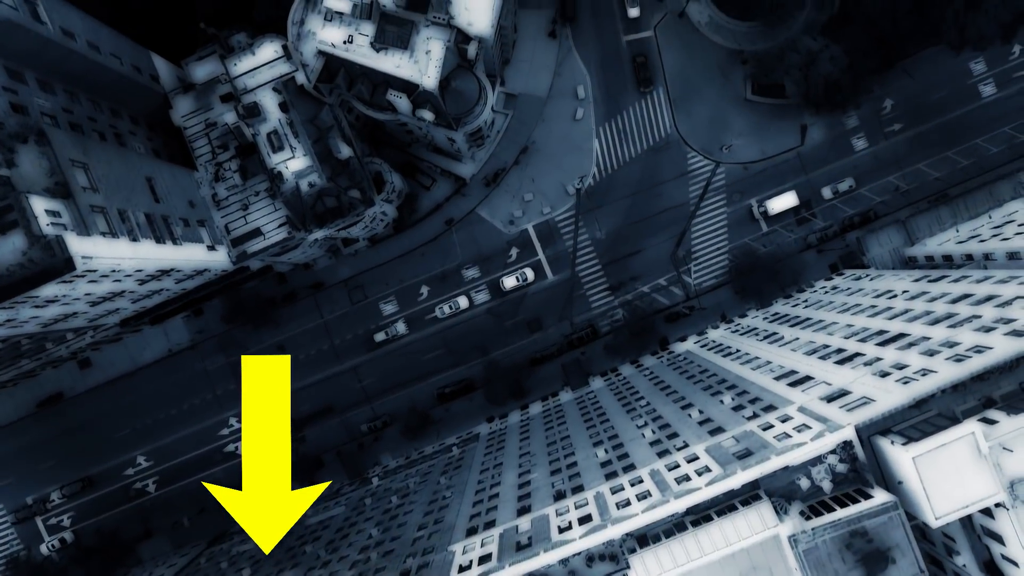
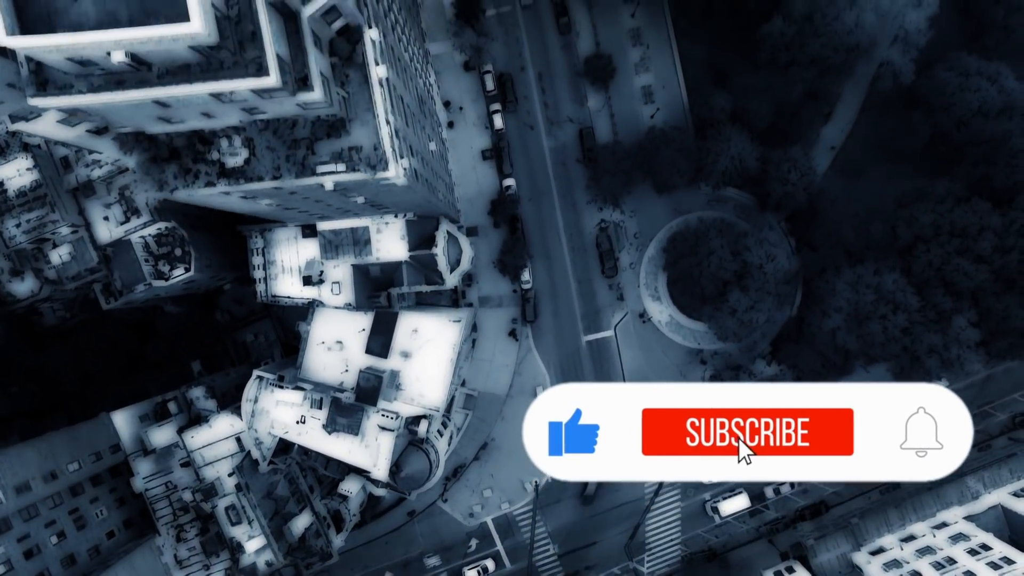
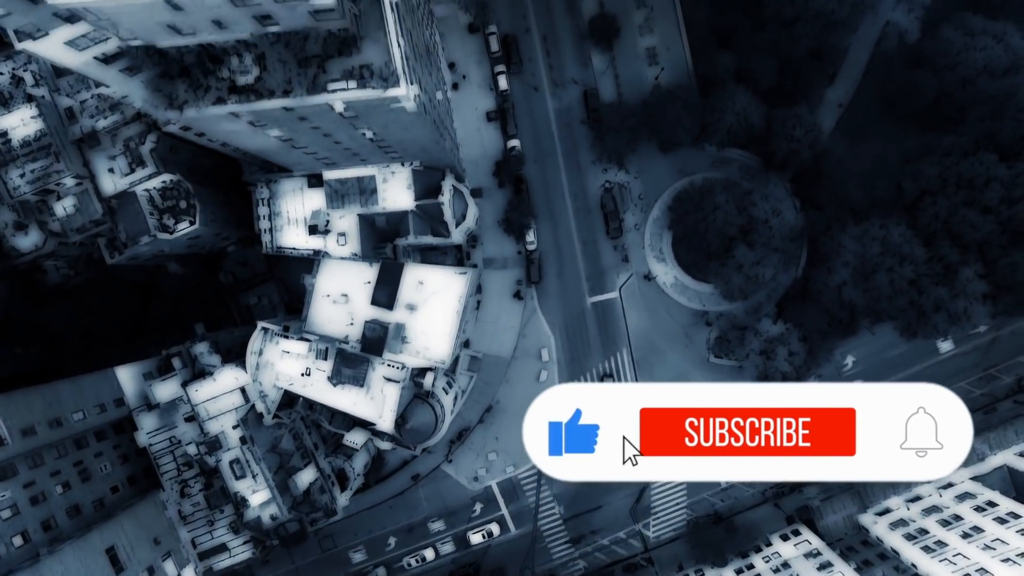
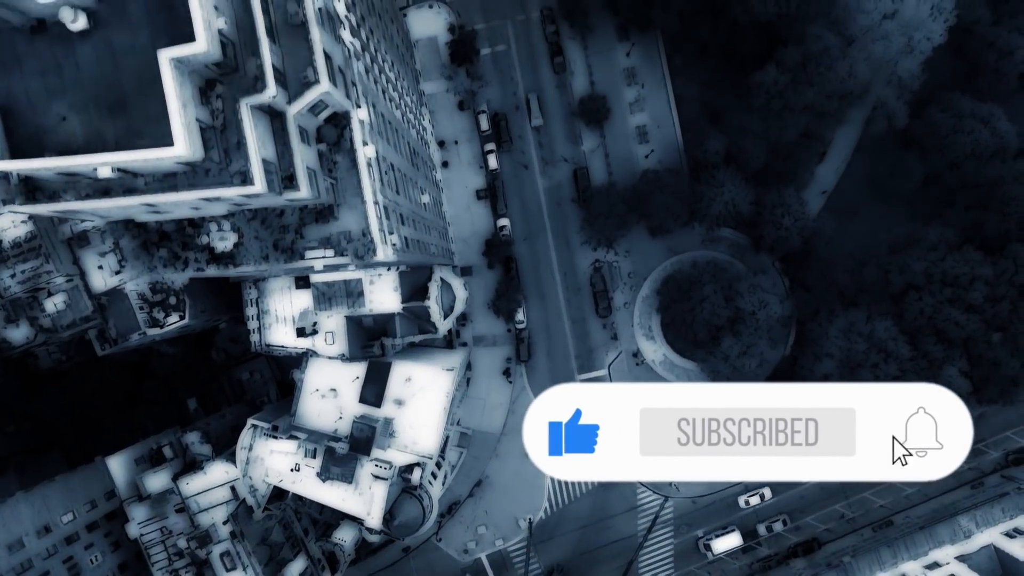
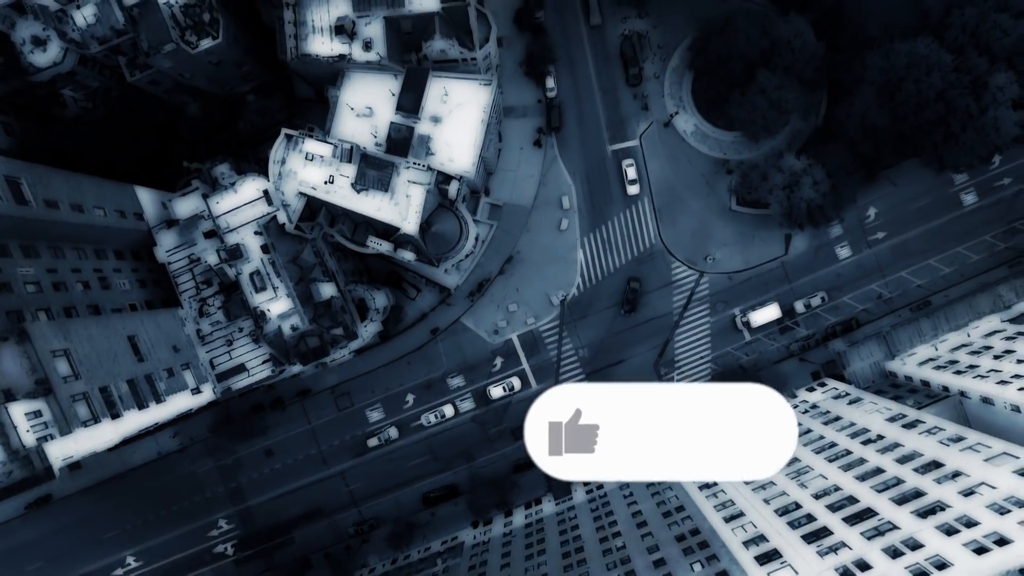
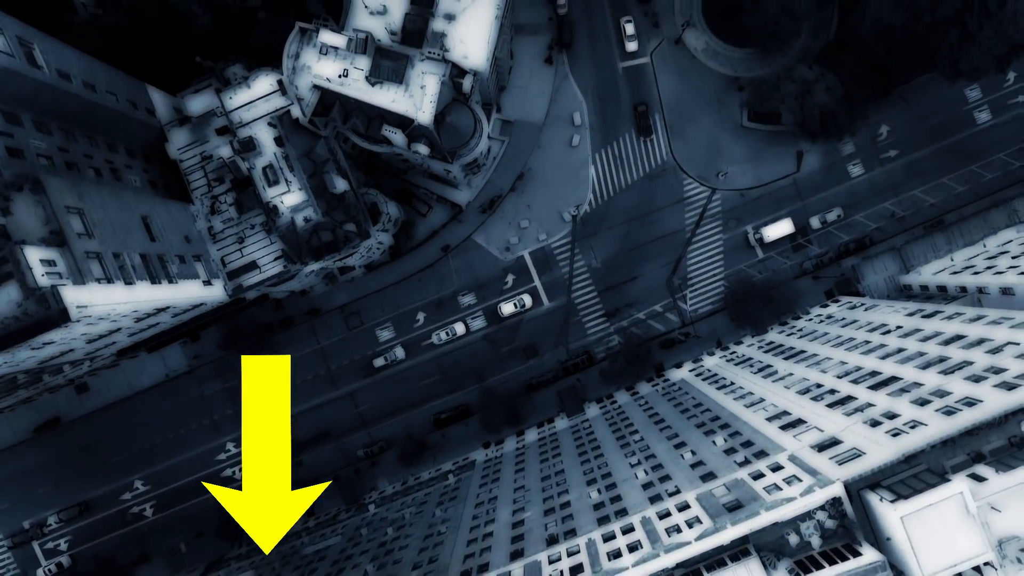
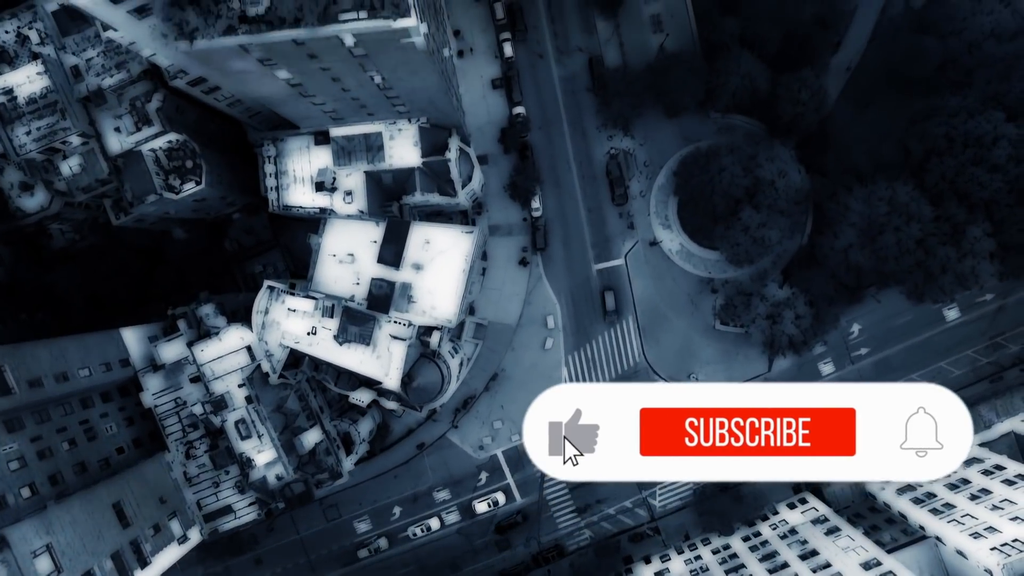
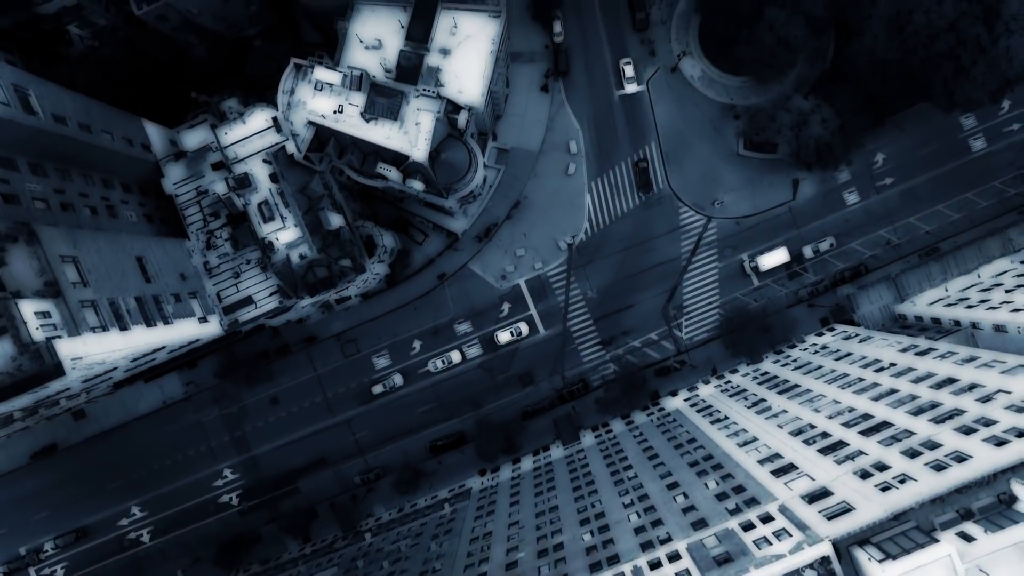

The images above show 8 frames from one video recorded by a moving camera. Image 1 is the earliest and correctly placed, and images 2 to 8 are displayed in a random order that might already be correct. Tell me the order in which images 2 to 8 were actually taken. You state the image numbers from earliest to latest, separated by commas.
6, 8, 5, 7, 3, 2, 4
